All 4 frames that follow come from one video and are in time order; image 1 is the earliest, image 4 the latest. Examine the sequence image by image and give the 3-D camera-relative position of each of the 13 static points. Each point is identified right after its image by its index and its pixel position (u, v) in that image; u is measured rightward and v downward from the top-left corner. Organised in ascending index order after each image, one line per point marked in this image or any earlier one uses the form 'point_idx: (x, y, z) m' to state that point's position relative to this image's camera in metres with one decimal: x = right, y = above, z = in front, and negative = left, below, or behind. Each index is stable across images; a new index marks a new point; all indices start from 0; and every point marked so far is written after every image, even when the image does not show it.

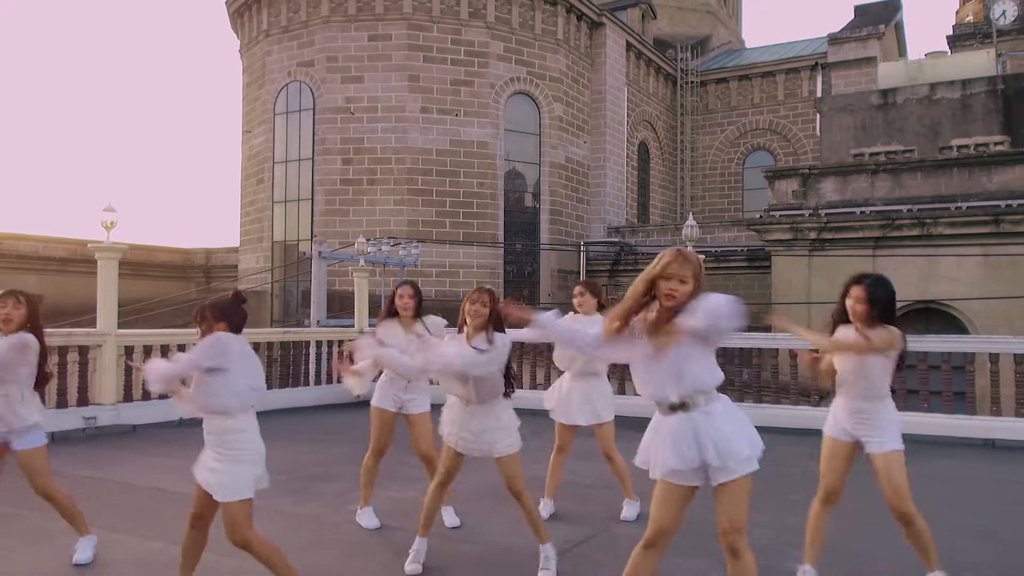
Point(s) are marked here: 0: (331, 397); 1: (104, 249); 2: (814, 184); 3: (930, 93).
0: (-2.9, -1.8, +12.8) m
1: (-4.9, +0.5, +9.5) m
2: (+6.2, +2.1, +16.1) m
3: (+9.0, +4.2, +16.8) m
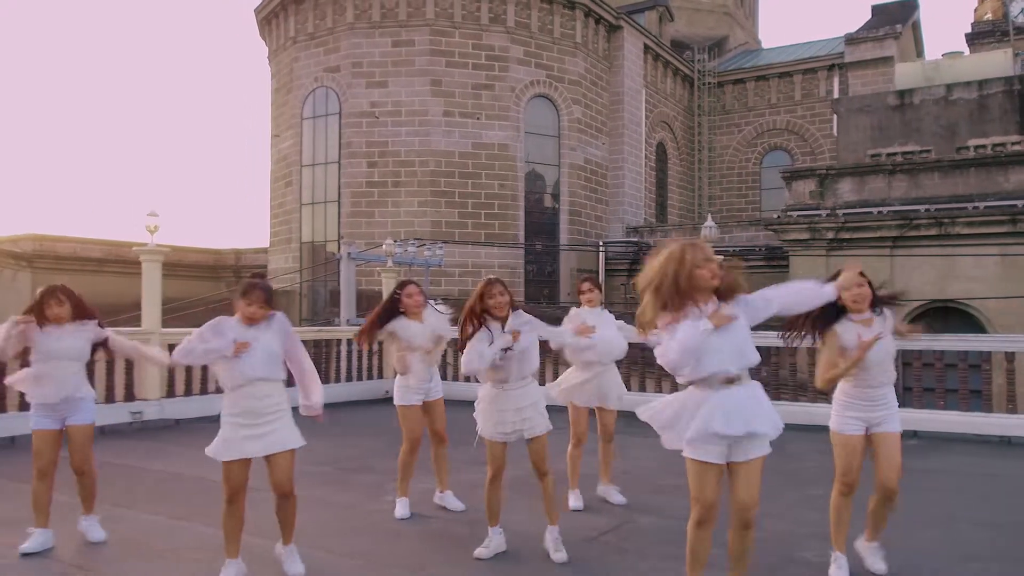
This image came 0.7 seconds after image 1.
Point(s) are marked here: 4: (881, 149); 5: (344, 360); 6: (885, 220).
0: (-2.5, -1.8, +13.2) m
1: (-4.6, +0.5, +9.9) m
2: (+6.7, +2.2, +16.3) m
3: (+9.5, +4.2, +17.0) m
4: (+8.2, +3.1, +17.3) m
5: (-2.8, -1.2, +13.0) m
6: (+6.8, +1.2, +14.3) m
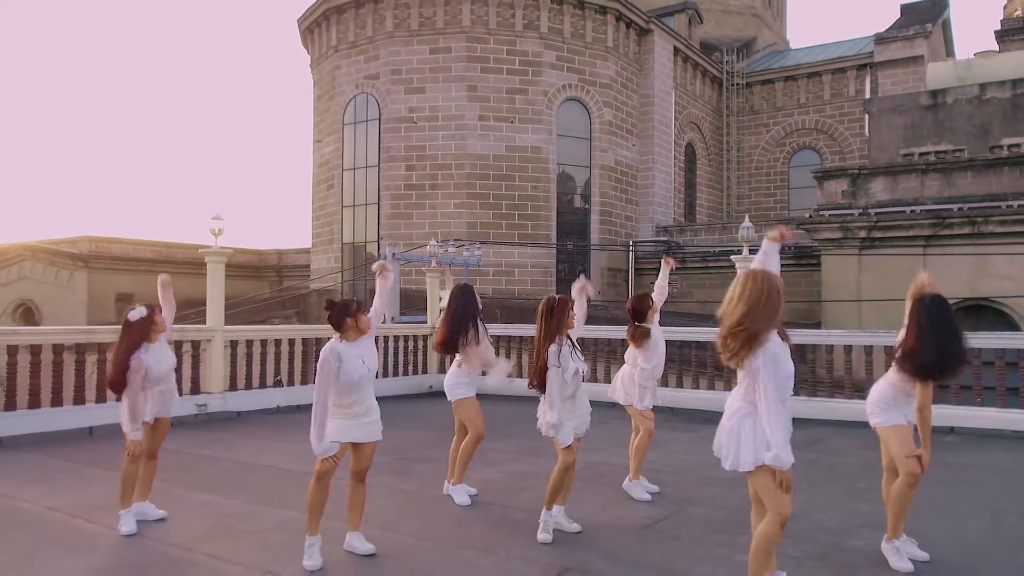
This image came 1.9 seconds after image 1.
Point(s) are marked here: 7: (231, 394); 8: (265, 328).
0: (-1.9, -1.8, +13.6) m
1: (-4.0, +0.5, +10.4) m
2: (+7.4, +2.2, +16.5) m
3: (+10.2, +4.3, +17.1) m
4: (+9.0, +3.1, +17.4) m
5: (-2.1, -1.2, +13.5) m
6: (+7.5, +1.3, +14.4) m
7: (-3.8, -1.4, +10.5) m
8: (-3.5, -0.6, +11.1) m
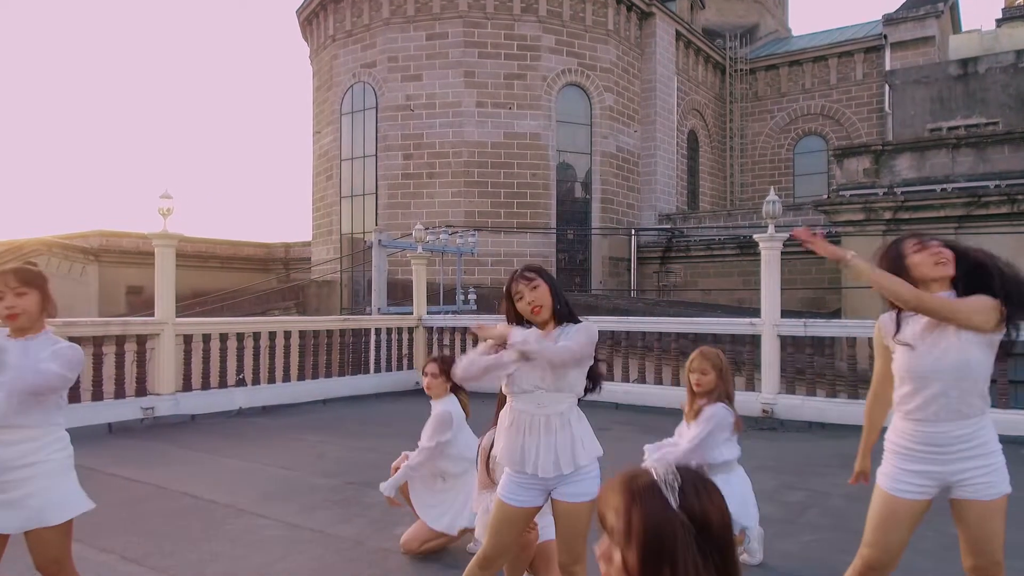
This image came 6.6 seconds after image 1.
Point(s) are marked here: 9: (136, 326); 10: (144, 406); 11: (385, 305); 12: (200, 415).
0: (-1.9, -1.6, +12.4) m
1: (-4.1, +0.6, +9.1) m
2: (+7.3, +2.5, +15.2) m
3: (+10.1, +4.6, +15.8) m
4: (+8.9, +3.4, +16.2) m
5: (-2.2, -1.0, +12.2) m
6: (+7.4, +1.5, +13.2) m
7: (-3.9, -1.3, +9.2) m
8: (-3.6, -0.4, +9.9) m
9: (-4.3, -0.4, +8.9) m
10: (-4.1, -1.3, +8.8) m
11: (-2.3, -0.3, +13.9) m
12: (-3.7, -1.5, +9.3) m
